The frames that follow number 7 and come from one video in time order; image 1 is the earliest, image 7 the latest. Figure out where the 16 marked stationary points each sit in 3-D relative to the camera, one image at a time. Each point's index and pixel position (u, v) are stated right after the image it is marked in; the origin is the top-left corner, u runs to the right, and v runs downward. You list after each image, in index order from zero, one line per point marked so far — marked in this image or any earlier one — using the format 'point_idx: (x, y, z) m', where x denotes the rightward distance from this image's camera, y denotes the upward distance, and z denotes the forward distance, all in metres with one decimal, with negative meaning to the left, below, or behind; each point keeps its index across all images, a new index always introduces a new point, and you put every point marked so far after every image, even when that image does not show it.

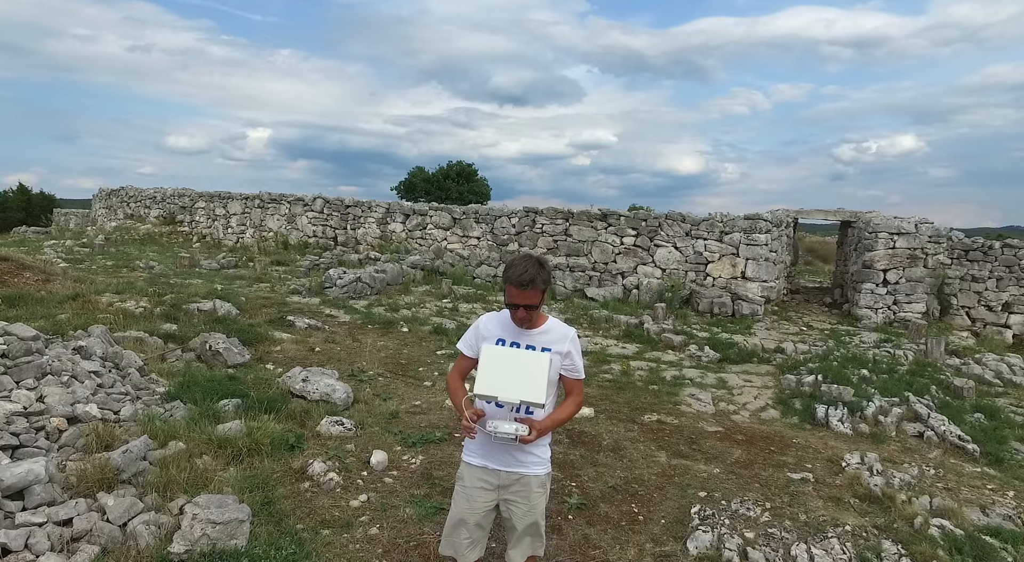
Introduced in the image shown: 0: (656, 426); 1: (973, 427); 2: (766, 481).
0: (+1.2, -1.2, +5.1) m
1: (+3.9, -1.2, +5.2) m
2: (+1.7, -1.3, +4.0) m
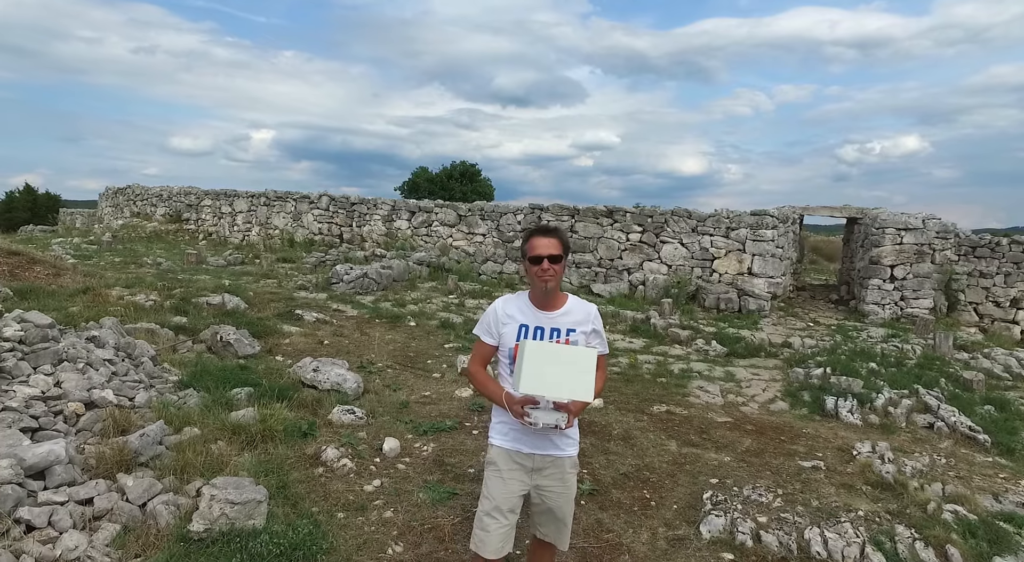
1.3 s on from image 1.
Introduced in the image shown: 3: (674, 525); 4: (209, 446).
0: (+1.3, -1.1, +5.1) m
1: (+4.0, -1.2, +5.2) m
2: (+1.8, -1.2, +4.0) m
3: (+0.9, -1.3, +3.4) m
4: (-1.7, -1.0, +3.5) m
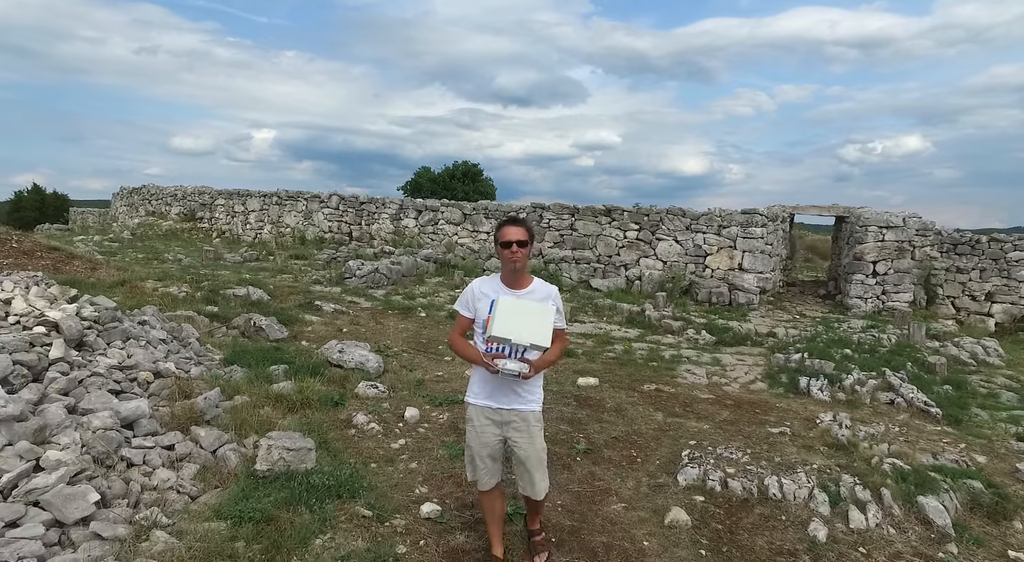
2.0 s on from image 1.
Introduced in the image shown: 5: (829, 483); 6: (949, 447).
0: (+1.3, -1.0, +5.7) m
1: (+4.1, -1.1, +5.8) m
2: (+1.8, -1.2, +4.6) m
3: (+0.9, -1.3, +3.9) m
4: (-1.7, -0.9, +4.1) m
5: (+1.9, -1.2, +3.7) m
6: (+3.2, -1.2, +4.5) m
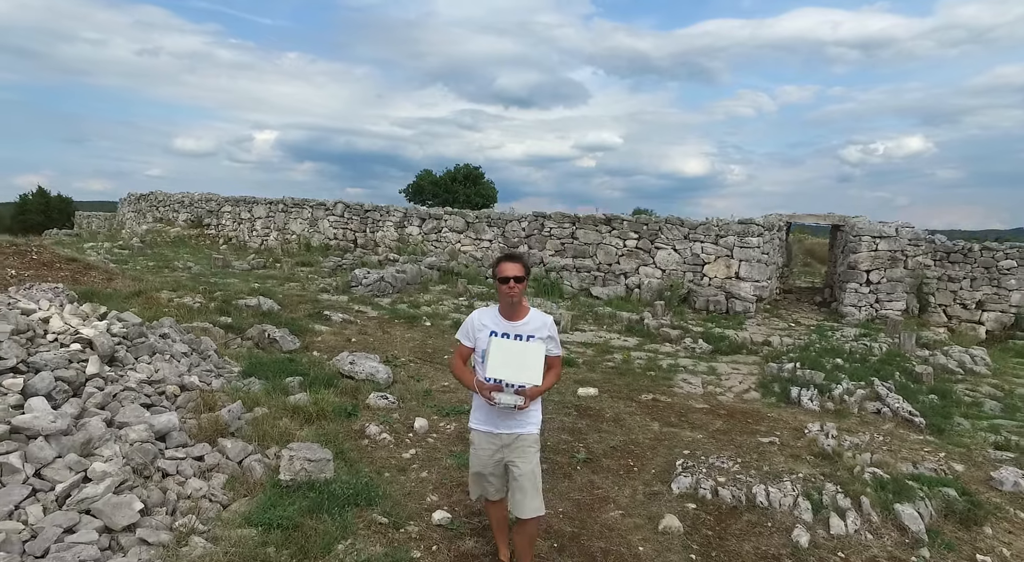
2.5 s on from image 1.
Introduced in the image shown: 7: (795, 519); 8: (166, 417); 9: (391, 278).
0: (+1.4, -1.2, +6.0) m
1: (+4.1, -1.2, +6.0) m
2: (+1.8, -1.3, +4.9) m
3: (+1.0, -1.4, +4.2) m
4: (-1.7, -1.0, +4.4) m
5: (+2.0, -1.4, +4.0) m
6: (+3.3, -1.4, +4.8) m
7: (+1.7, -1.5, +3.8) m
8: (-2.1, -0.8, +3.7) m
9: (-2.2, 0.0, +11.2) m
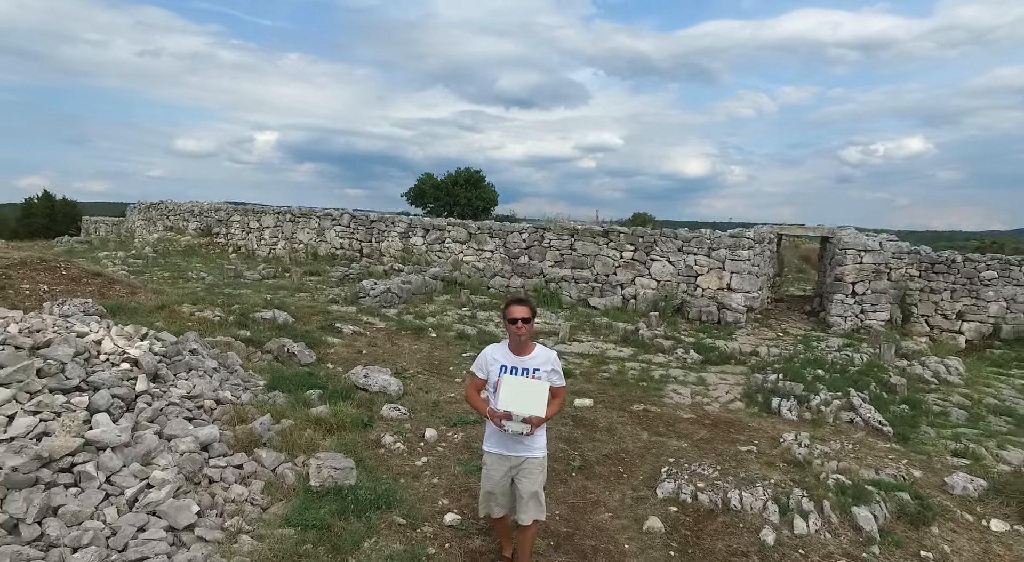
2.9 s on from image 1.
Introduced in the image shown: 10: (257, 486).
0: (+1.4, -1.4, +6.4) m
1: (+4.1, -1.4, +6.5) m
2: (+1.8, -1.5, +5.4) m
3: (+1.0, -1.6, +4.7) m
4: (-1.7, -1.2, +4.9) m
5: (+2.0, -1.6, +4.5) m
6: (+3.3, -1.6, +5.3) m
7: (+1.8, -1.7, +4.3) m
8: (-2.1, -1.0, +4.2) m
9: (-2.2, -0.2, +11.7) m
10: (-1.7, -1.3, +4.0) m
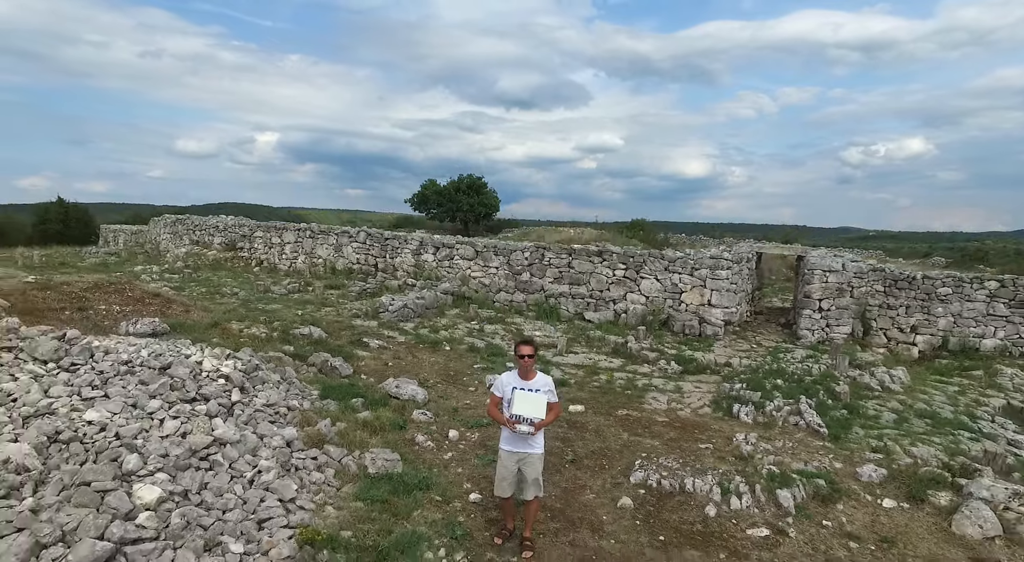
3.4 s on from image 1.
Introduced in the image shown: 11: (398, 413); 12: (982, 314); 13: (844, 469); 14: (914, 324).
0: (+1.4, -1.7, +7.8) m
1: (+4.2, -1.8, +7.9) m
2: (+1.9, -1.9, +6.8) m
3: (+1.0, -1.9, +6.1) m
4: (-1.6, -1.6, +6.3) m
5: (+2.0, -1.9, +5.8) m
6: (+3.4, -1.9, +6.7) m
7: (+1.8, -2.0, +5.6) m
8: (-2.0, -1.4, +5.6) m
9: (-2.1, -0.5, +13.1) m
10: (-1.6, -1.7, +5.3) m
11: (-1.4, -1.6, +7.2) m
12: (+9.4, -0.6, +12.1) m
13: (+3.5, -2.0, +6.4) m
14: (+8.2, -0.9, +12.5) m
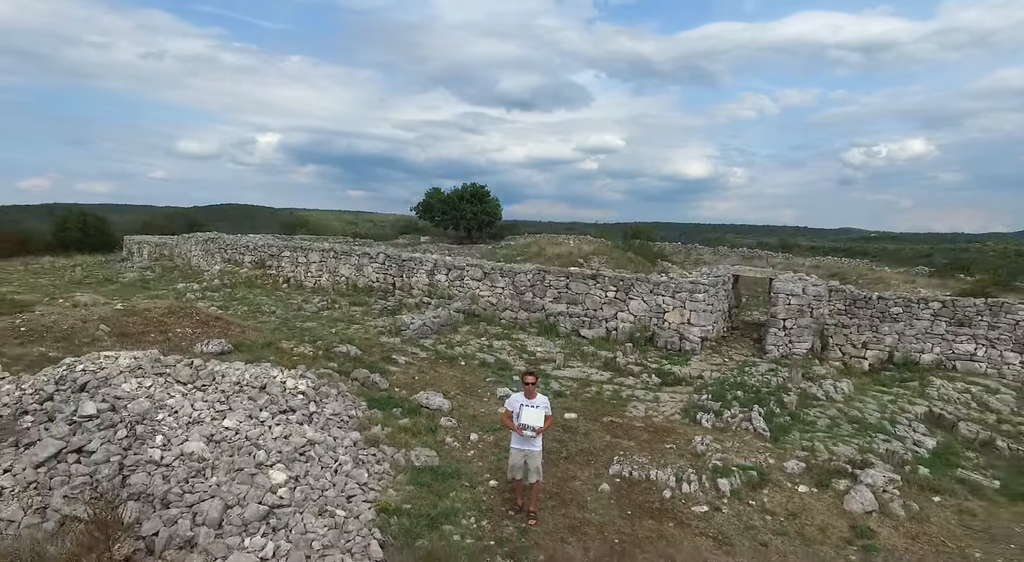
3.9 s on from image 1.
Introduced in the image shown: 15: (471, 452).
0: (+1.6, -2.3, +9.7) m
1: (+4.3, -2.3, +9.8) m
2: (+2.0, -2.4, +8.7) m
3: (+1.2, -2.5, +8.0) m
4: (-1.5, -2.1, +8.2) m
5: (+2.1, -2.4, +7.8) m
6: (+3.5, -2.4, +8.6) m
7: (+1.9, -2.5, +7.6) m
8: (-1.9, -1.9, +7.6) m
9: (-2.0, -1.0, +15.1) m
10: (-1.5, -2.2, +7.3) m
11: (-1.2, -2.1, +9.1) m
12: (+9.5, -1.2, +14.1) m
13: (+3.6, -2.5, +8.3) m
14: (+8.3, -1.4, +14.4) m
15: (-0.5, -2.3, +8.2) m
